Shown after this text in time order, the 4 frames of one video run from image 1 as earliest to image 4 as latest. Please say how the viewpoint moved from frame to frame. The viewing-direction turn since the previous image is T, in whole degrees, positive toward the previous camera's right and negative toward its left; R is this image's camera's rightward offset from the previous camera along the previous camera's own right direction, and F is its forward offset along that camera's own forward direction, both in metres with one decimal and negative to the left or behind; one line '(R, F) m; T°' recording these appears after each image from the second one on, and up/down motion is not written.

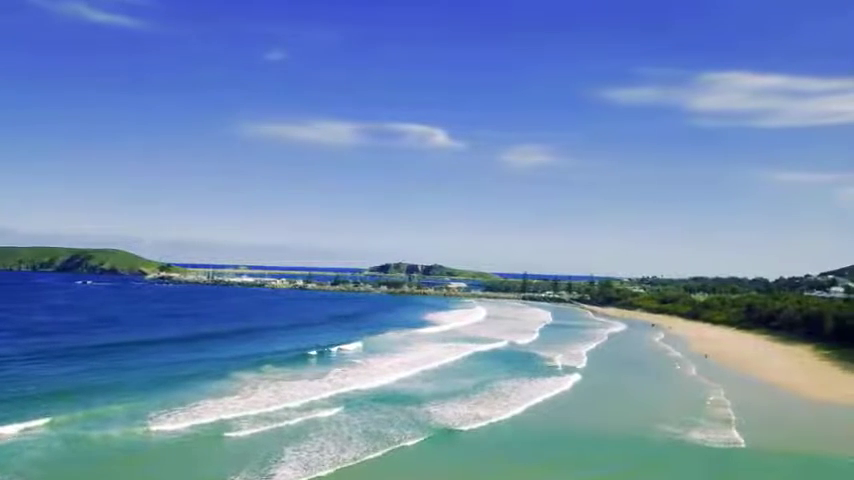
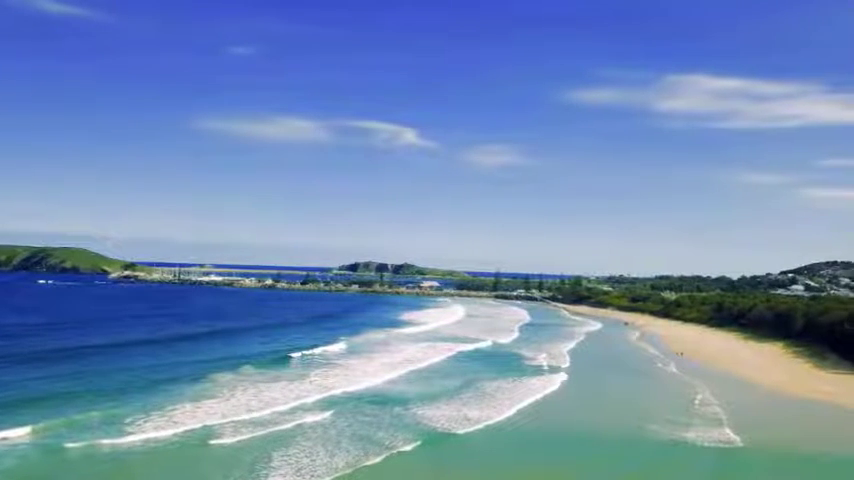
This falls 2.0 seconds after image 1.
(-0.9, +0.7) m; +3°
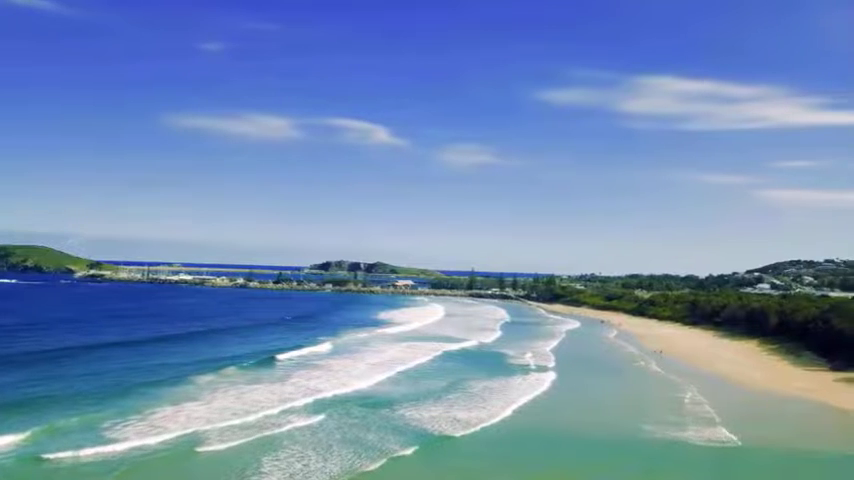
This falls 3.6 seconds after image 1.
(-0.8, +0.7) m; +2°
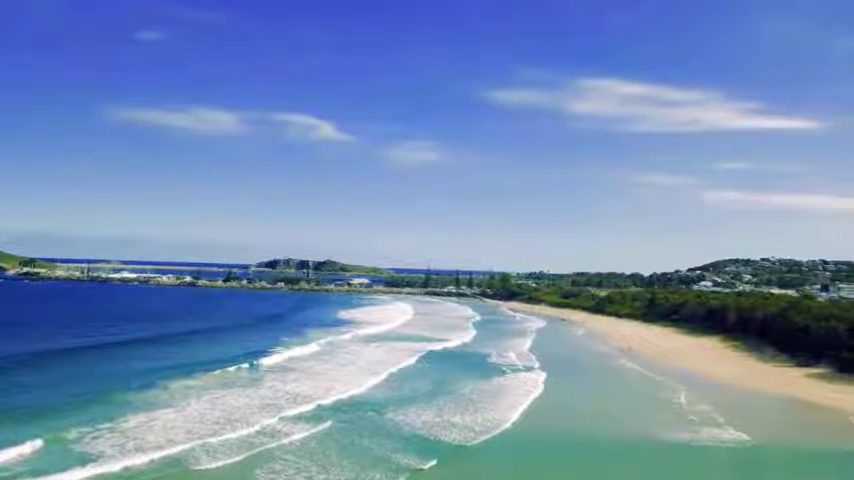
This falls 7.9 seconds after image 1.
(-1.9, +1.9) m; +5°
